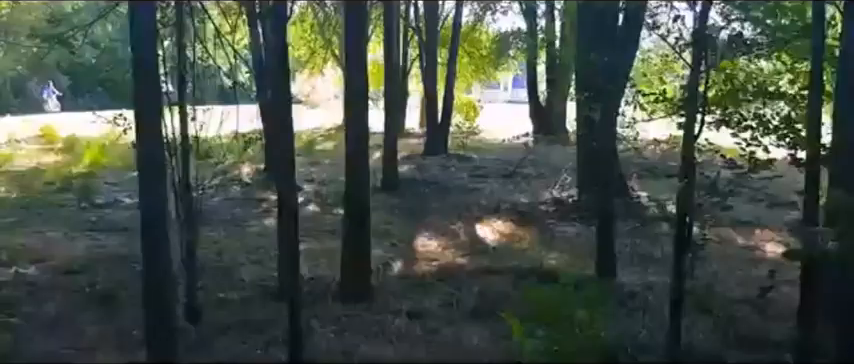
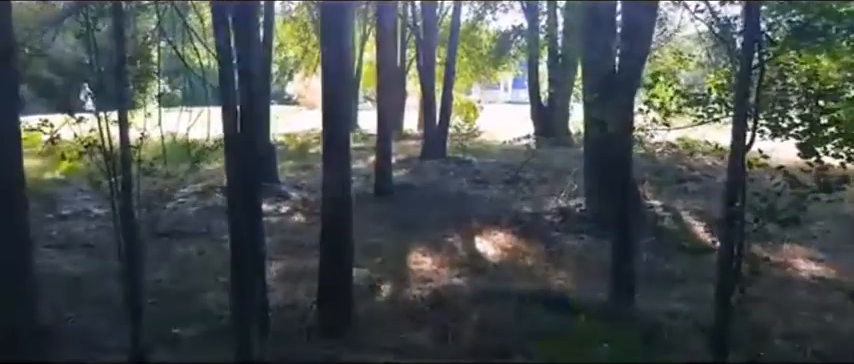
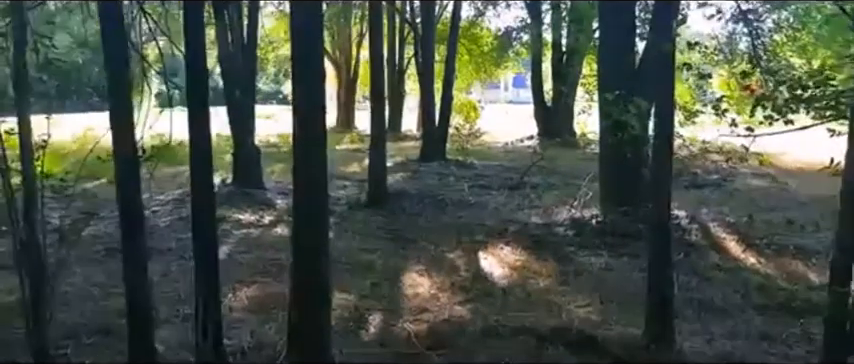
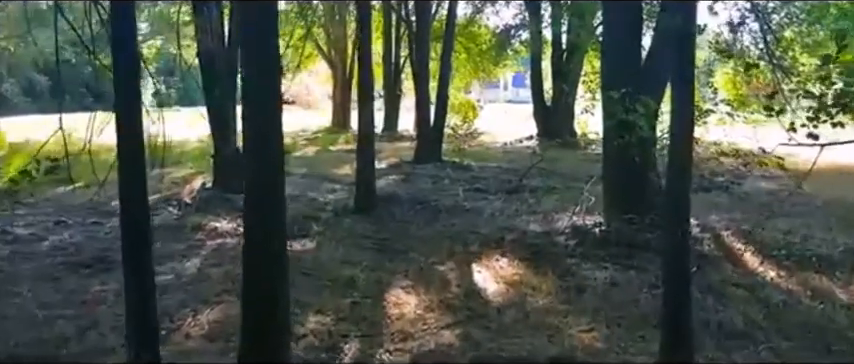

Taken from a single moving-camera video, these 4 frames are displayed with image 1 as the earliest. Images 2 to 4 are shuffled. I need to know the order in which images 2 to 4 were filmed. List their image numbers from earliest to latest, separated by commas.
2, 3, 4
